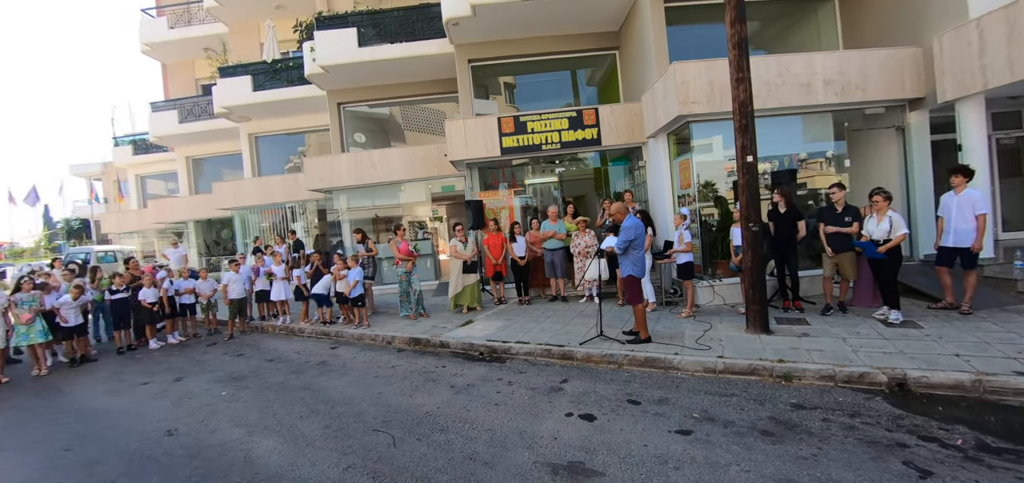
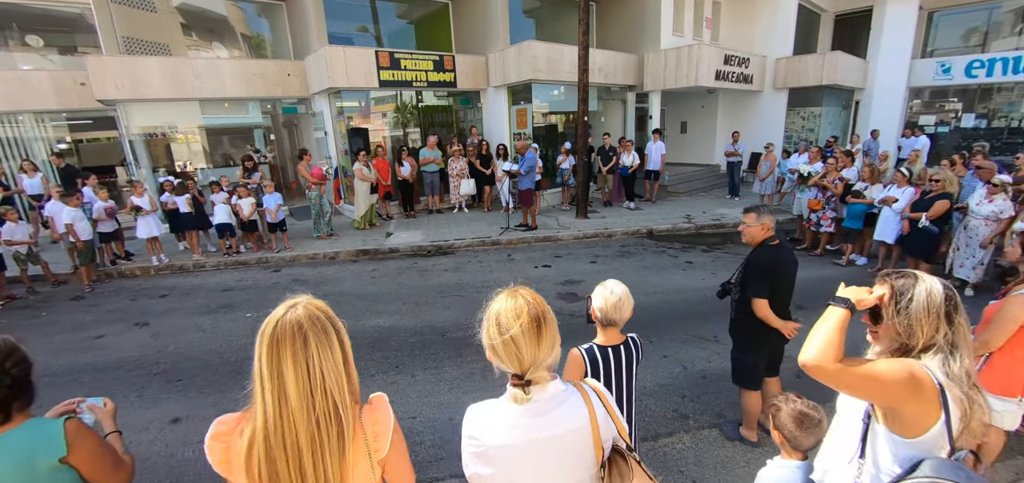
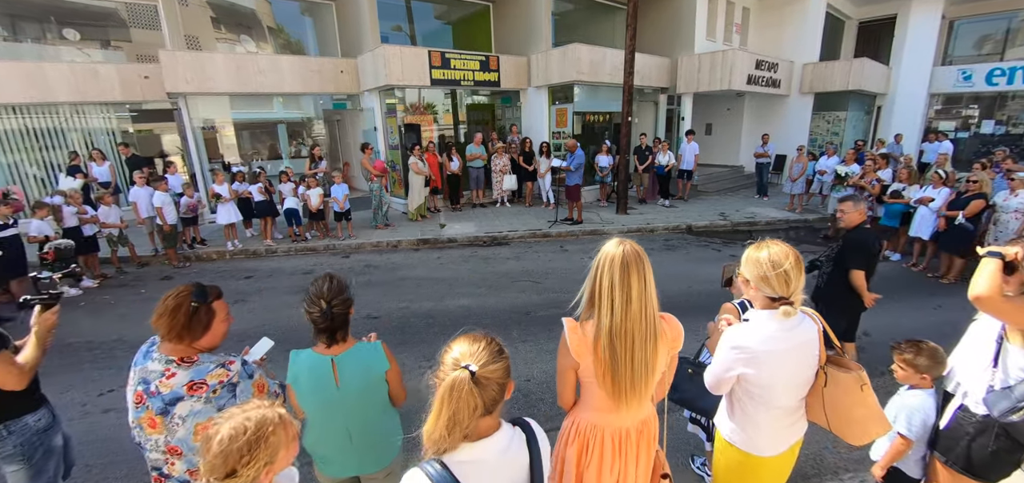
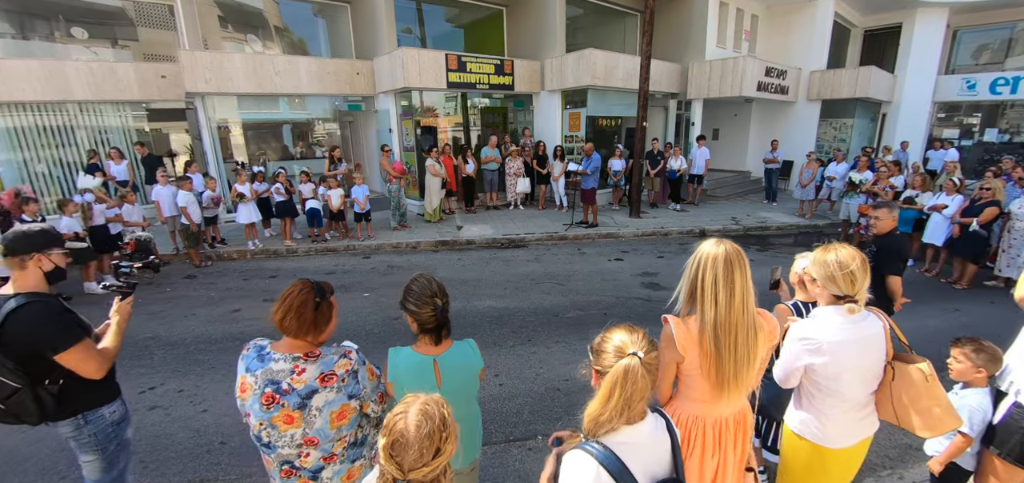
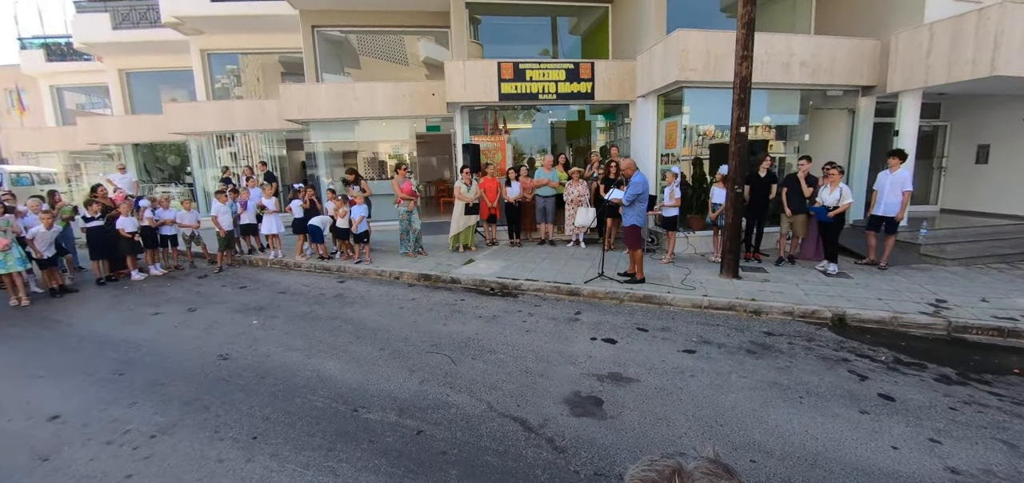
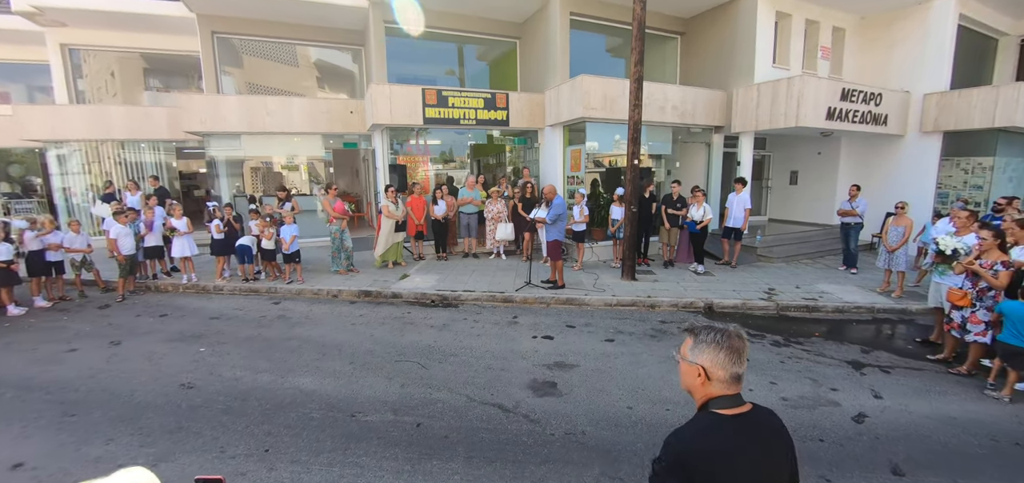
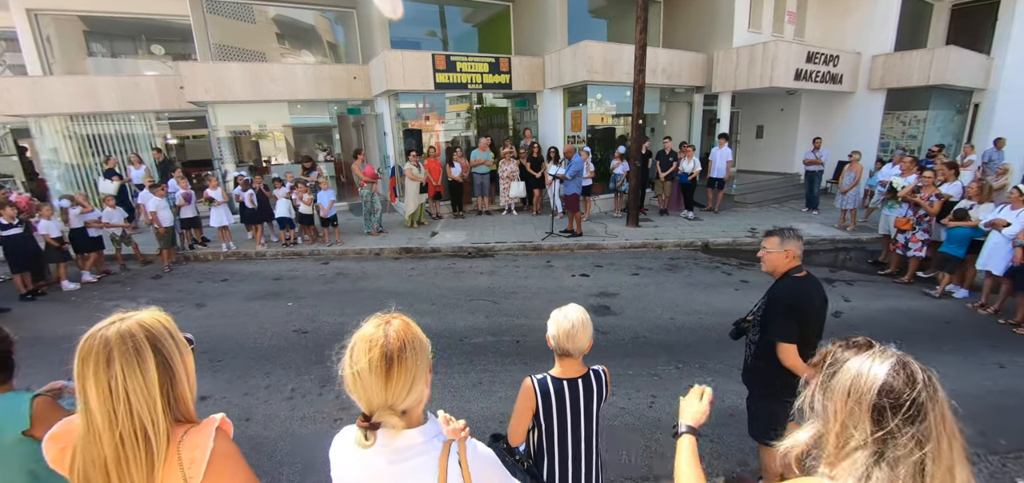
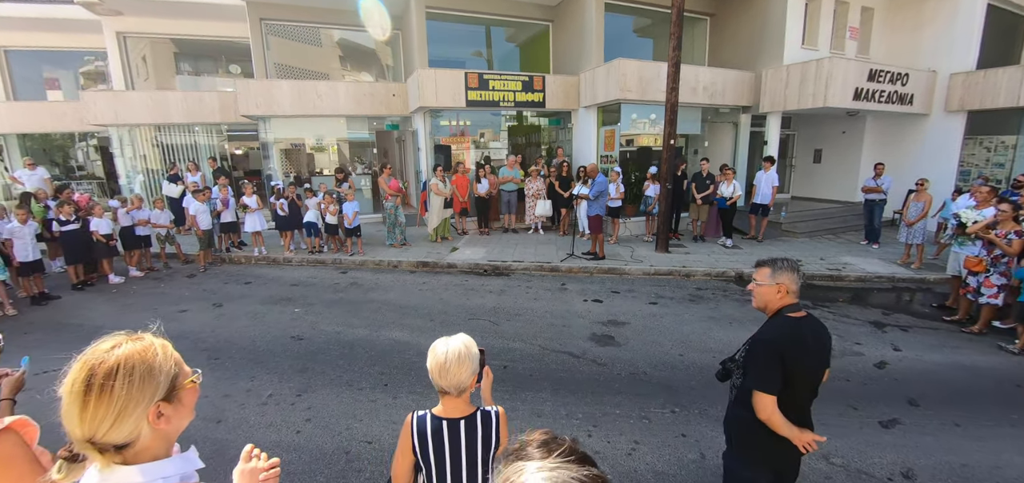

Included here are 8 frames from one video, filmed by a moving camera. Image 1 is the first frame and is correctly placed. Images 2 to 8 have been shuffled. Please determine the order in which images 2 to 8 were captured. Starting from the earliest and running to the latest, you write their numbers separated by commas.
5, 6, 8, 7, 2, 3, 4
